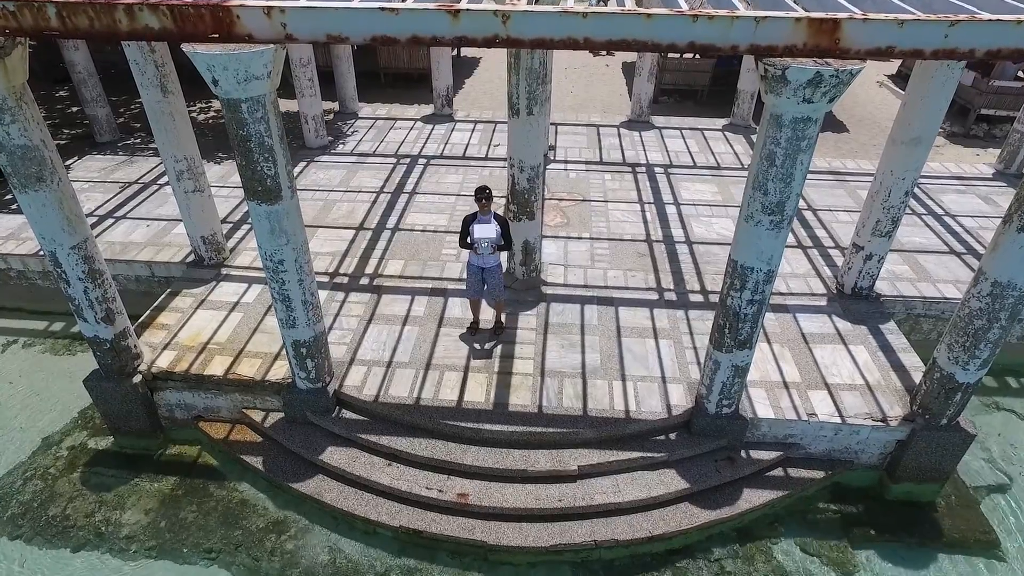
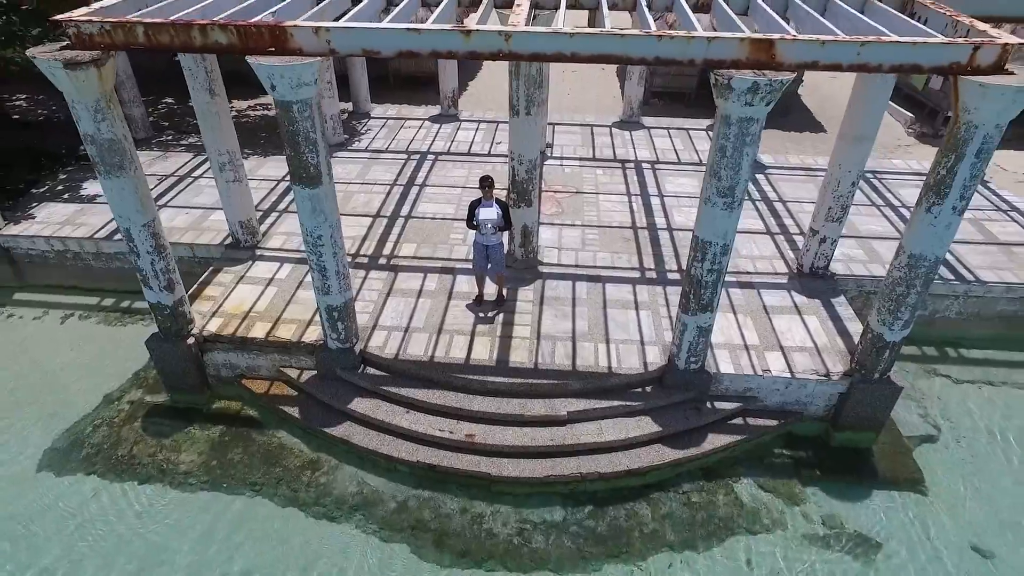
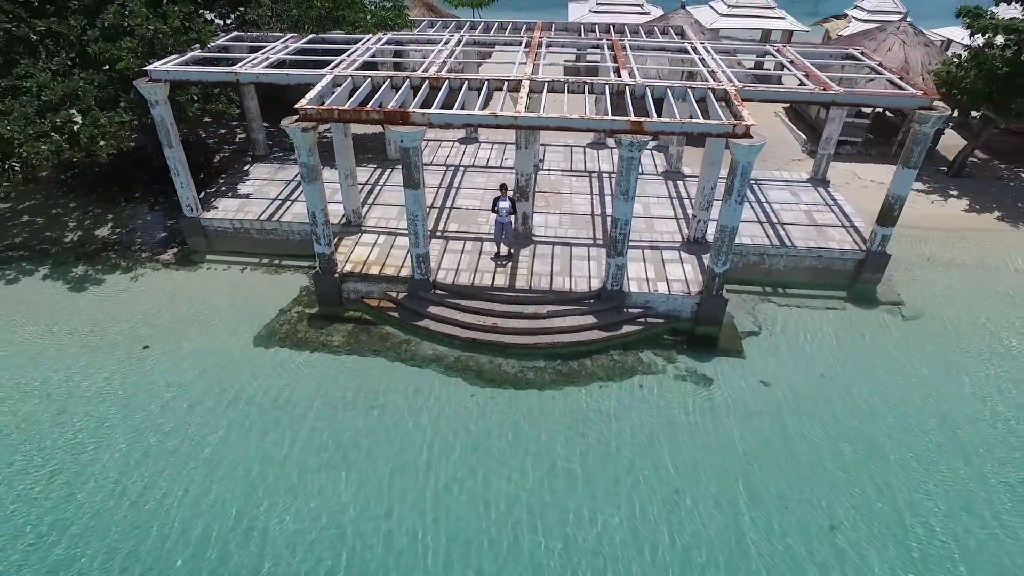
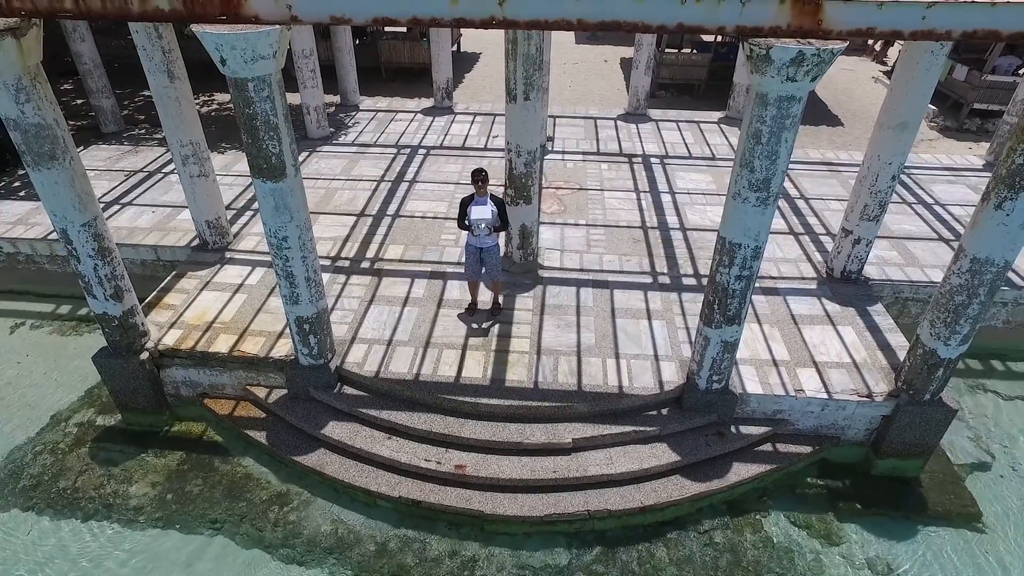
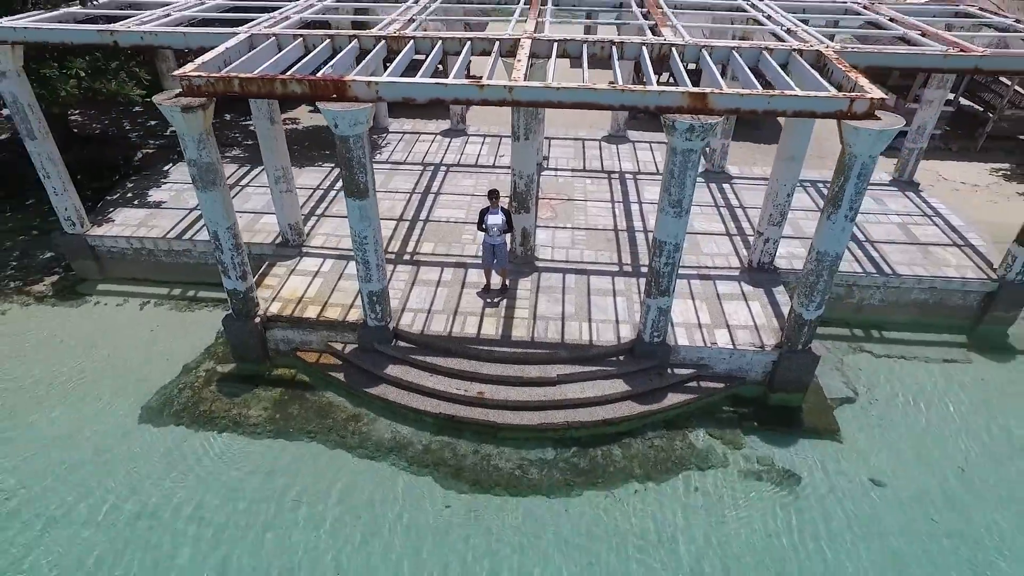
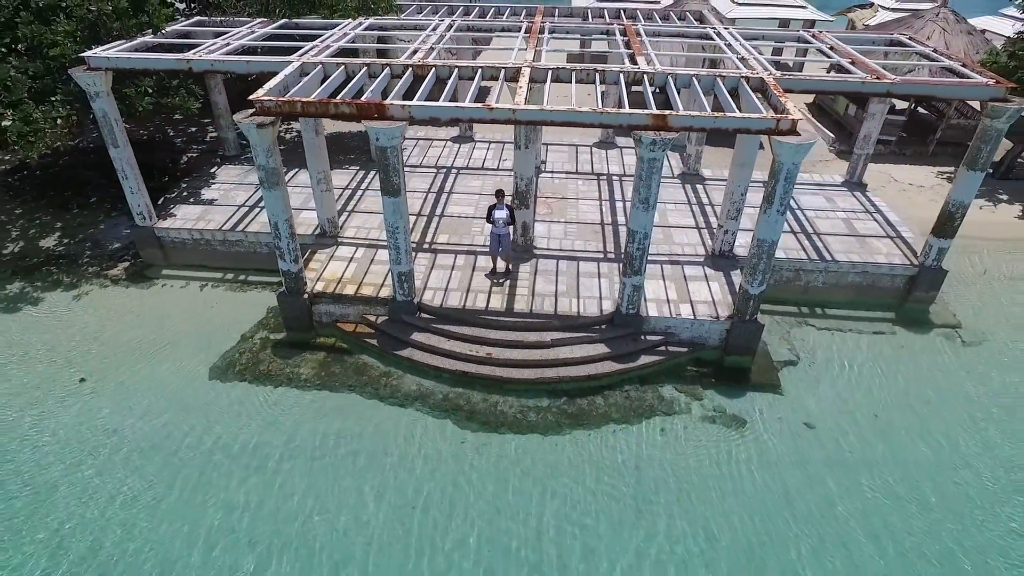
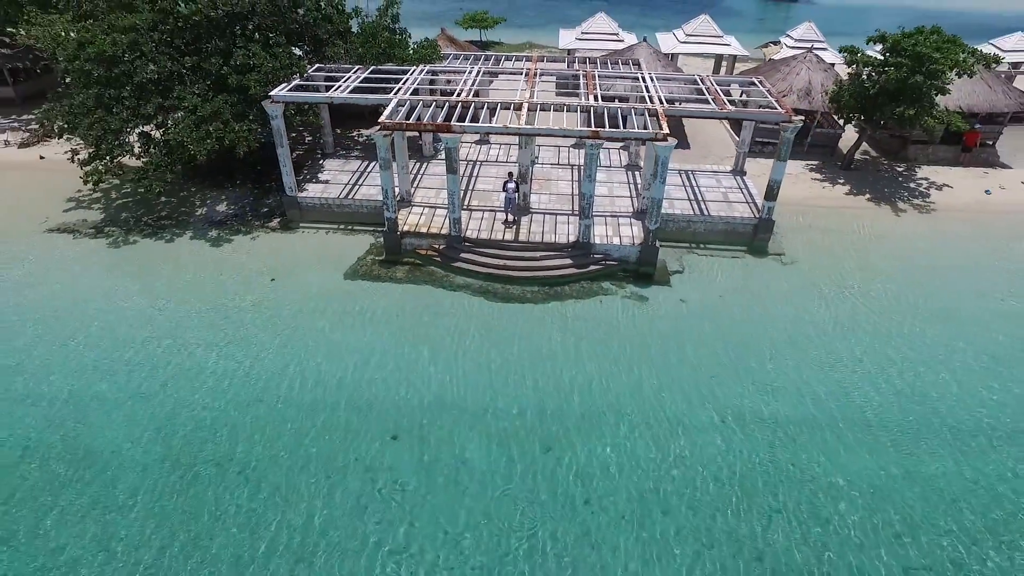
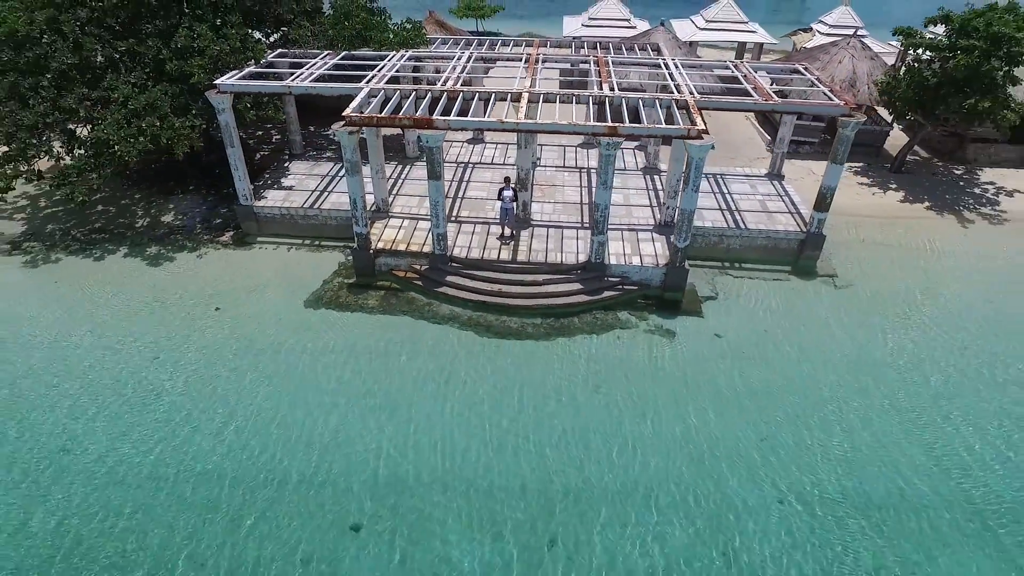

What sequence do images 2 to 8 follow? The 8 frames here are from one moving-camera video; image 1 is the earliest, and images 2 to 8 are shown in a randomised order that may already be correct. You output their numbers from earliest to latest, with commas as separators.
4, 2, 5, 6, 3, 8, 7
